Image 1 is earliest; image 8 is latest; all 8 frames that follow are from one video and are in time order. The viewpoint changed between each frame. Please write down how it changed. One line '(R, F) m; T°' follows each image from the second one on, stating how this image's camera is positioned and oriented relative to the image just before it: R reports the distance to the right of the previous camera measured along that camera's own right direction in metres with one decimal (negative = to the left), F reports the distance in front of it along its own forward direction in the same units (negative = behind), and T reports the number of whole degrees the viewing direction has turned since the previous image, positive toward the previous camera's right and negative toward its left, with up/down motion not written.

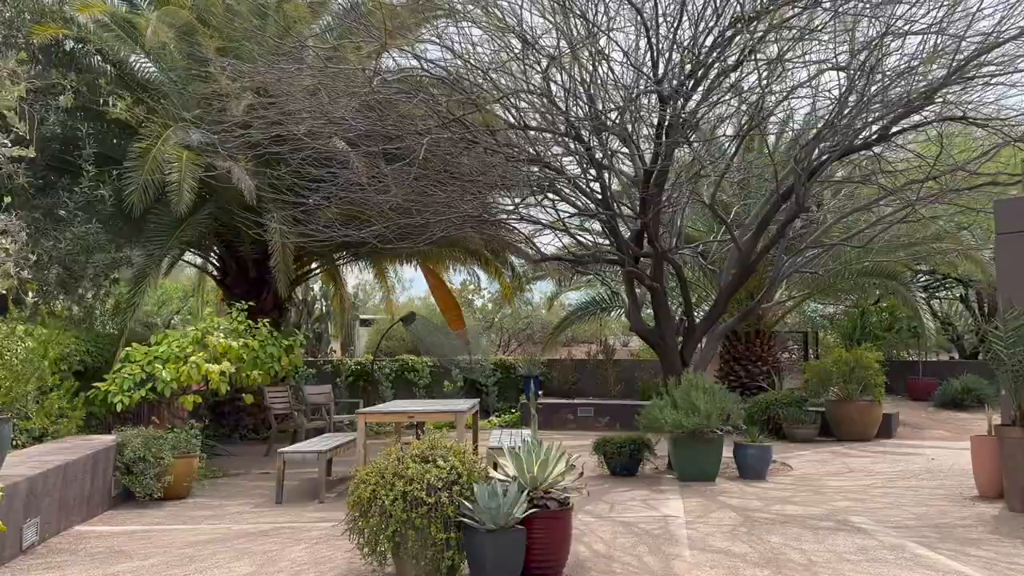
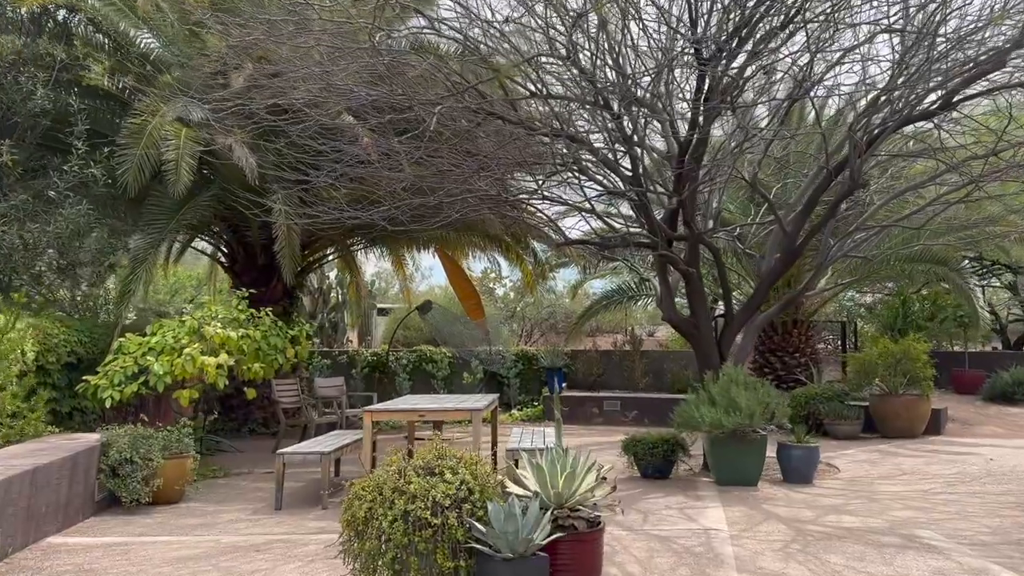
(0.0, +0.8) m; -1°
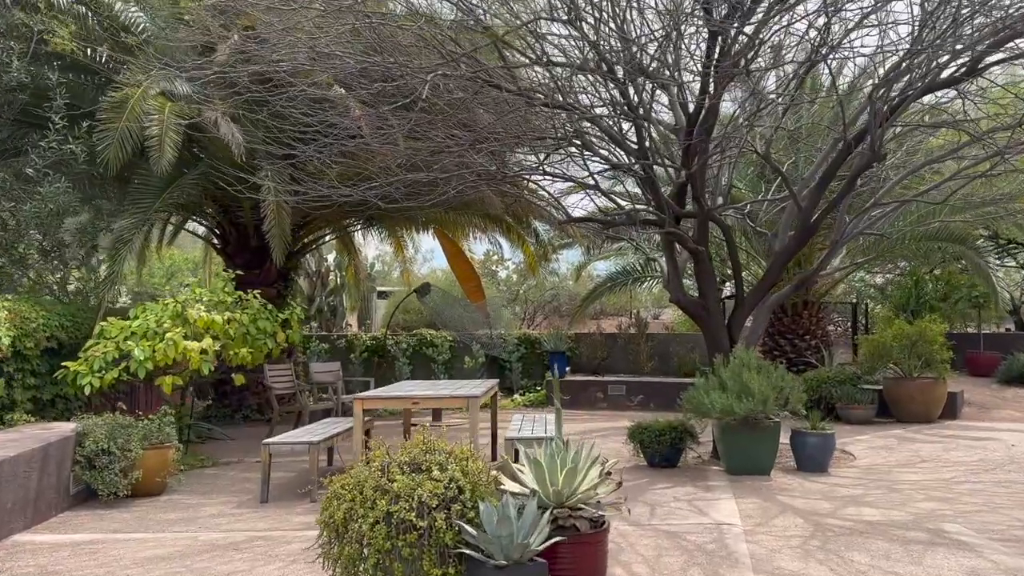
(0.0, +0.4) m; 0°
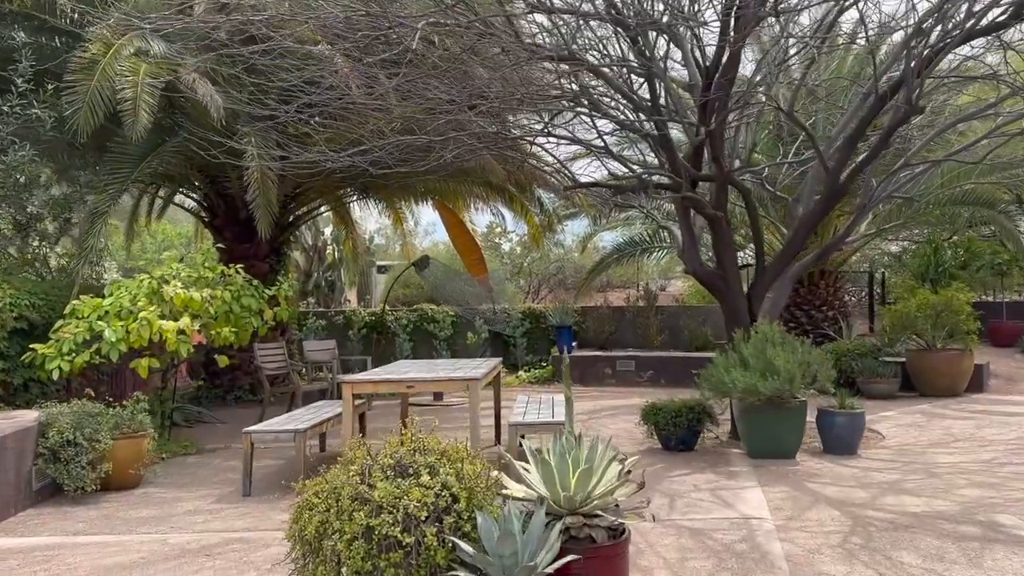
(0.0, +0.6) m; 0°
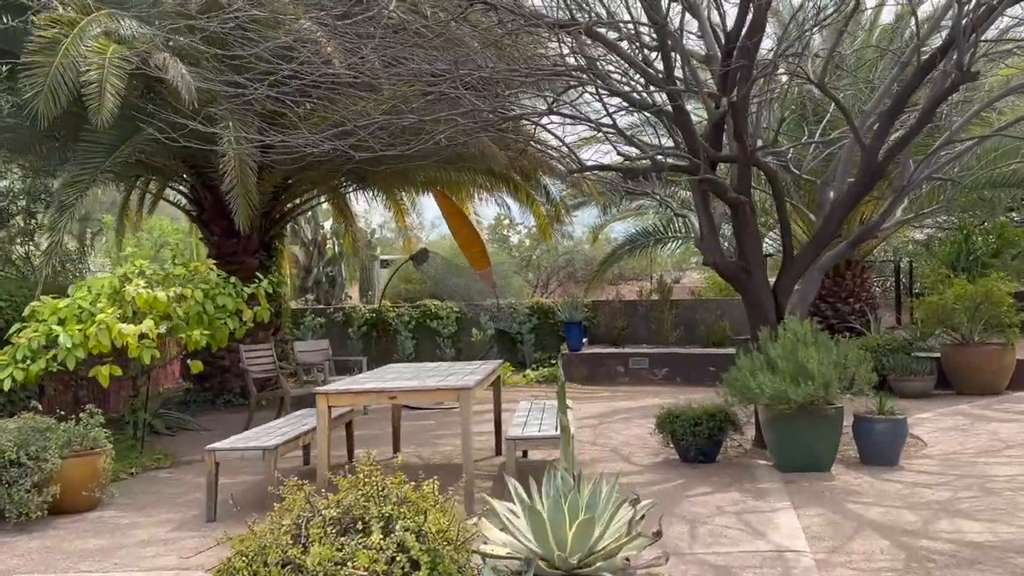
(+0.1, +0.8) m; -1°
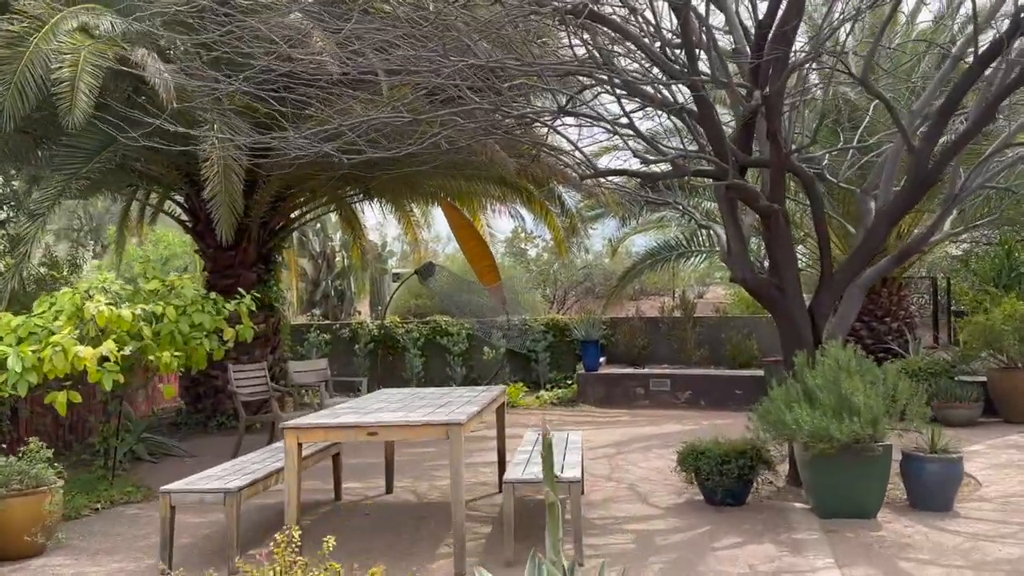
(+0.1, +0.7) m; -1°
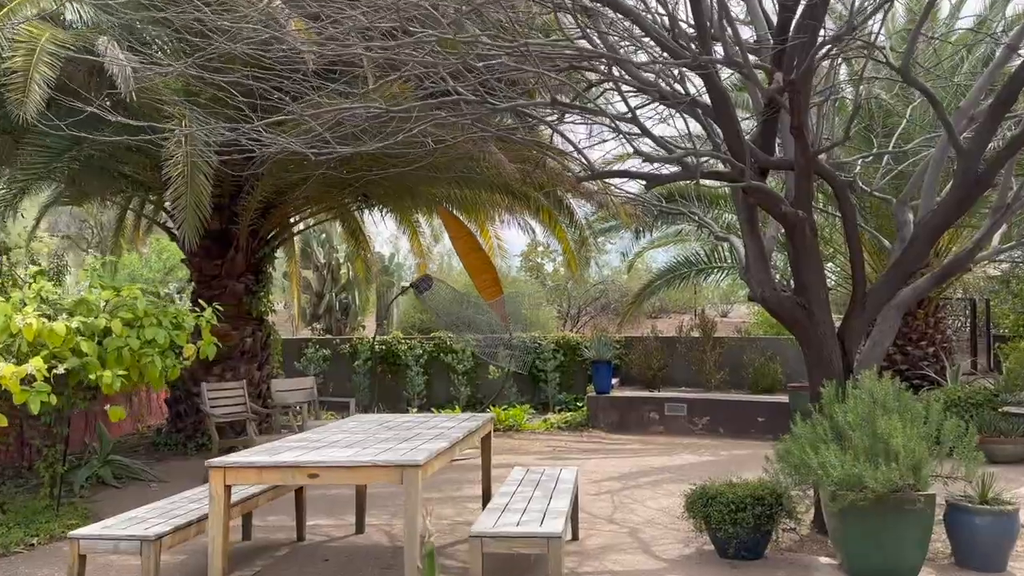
(+0.3, +0.8) m; -2°
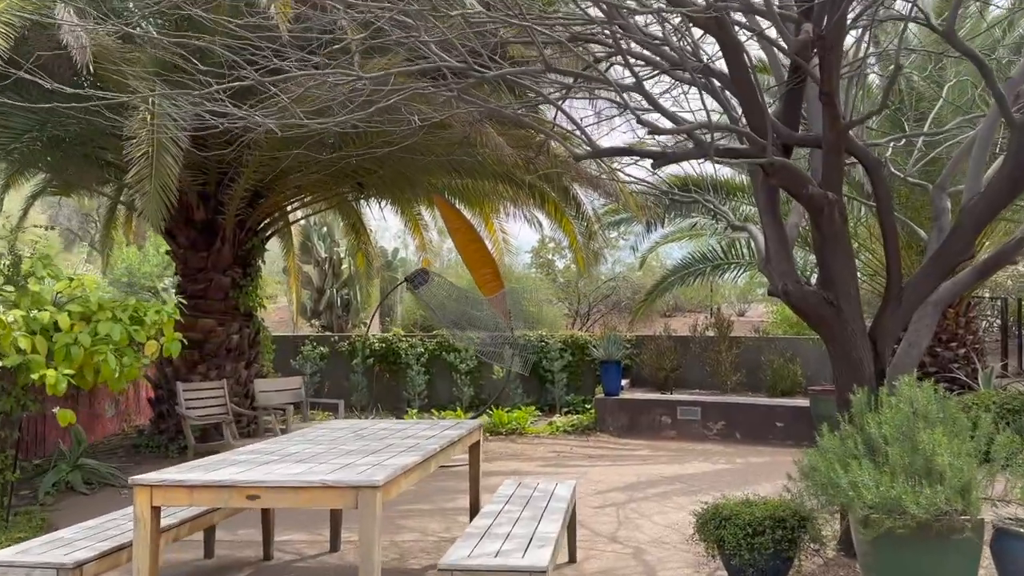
(+0.2, +0.6) m; -1°
